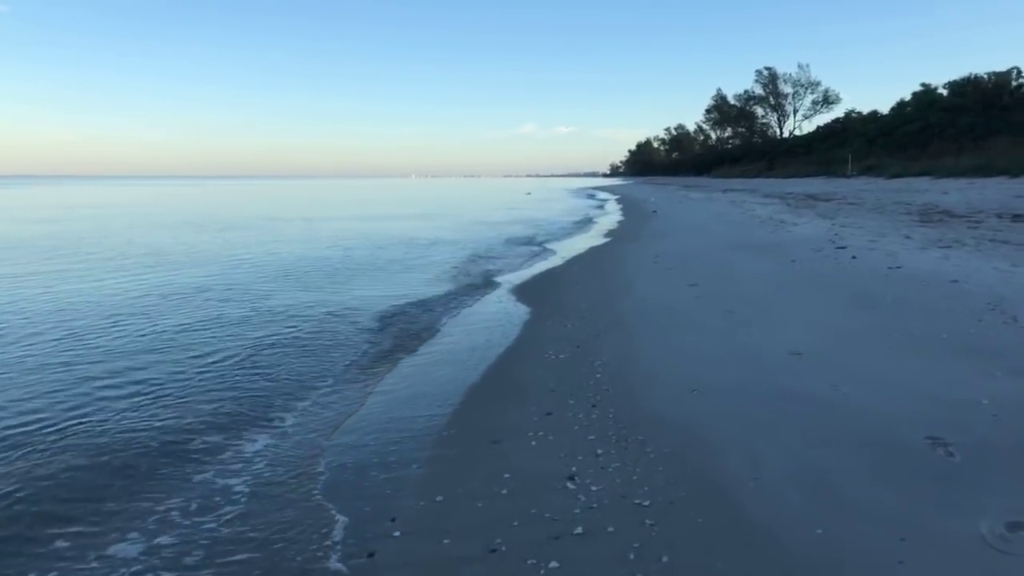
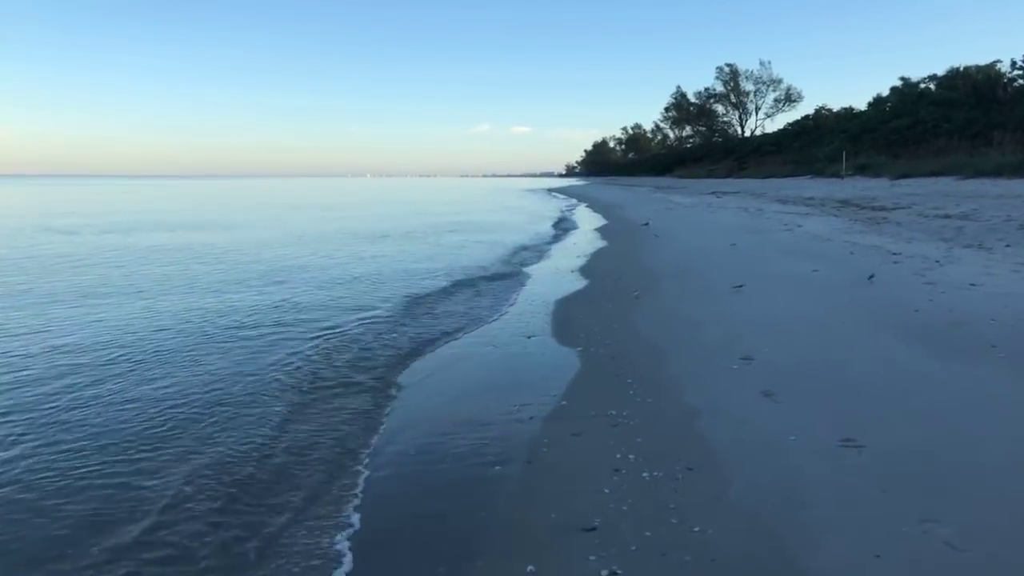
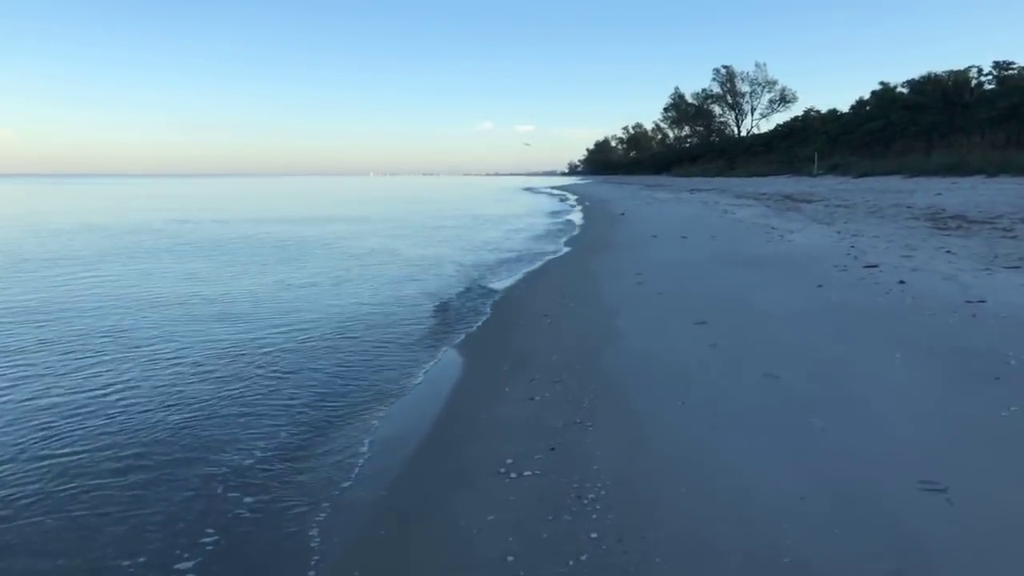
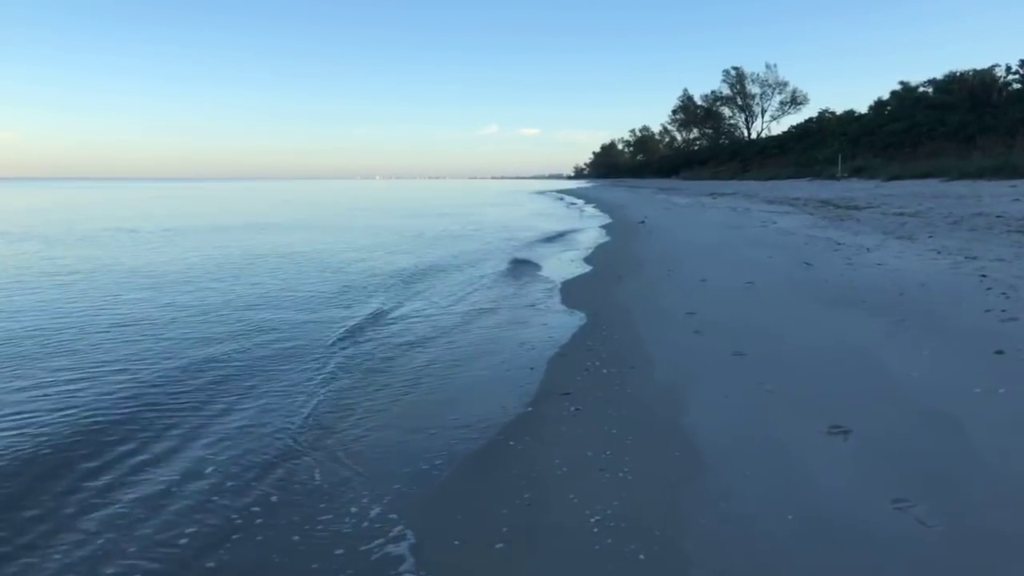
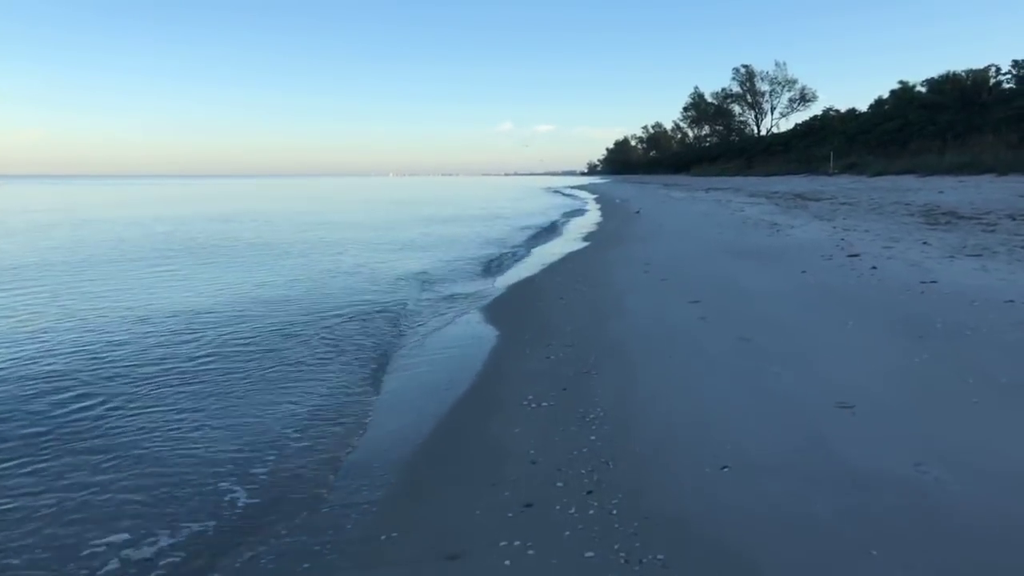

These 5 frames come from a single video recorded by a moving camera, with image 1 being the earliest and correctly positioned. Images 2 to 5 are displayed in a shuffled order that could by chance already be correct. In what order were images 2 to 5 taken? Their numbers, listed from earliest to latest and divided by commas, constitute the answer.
5, 3, 4, 2
